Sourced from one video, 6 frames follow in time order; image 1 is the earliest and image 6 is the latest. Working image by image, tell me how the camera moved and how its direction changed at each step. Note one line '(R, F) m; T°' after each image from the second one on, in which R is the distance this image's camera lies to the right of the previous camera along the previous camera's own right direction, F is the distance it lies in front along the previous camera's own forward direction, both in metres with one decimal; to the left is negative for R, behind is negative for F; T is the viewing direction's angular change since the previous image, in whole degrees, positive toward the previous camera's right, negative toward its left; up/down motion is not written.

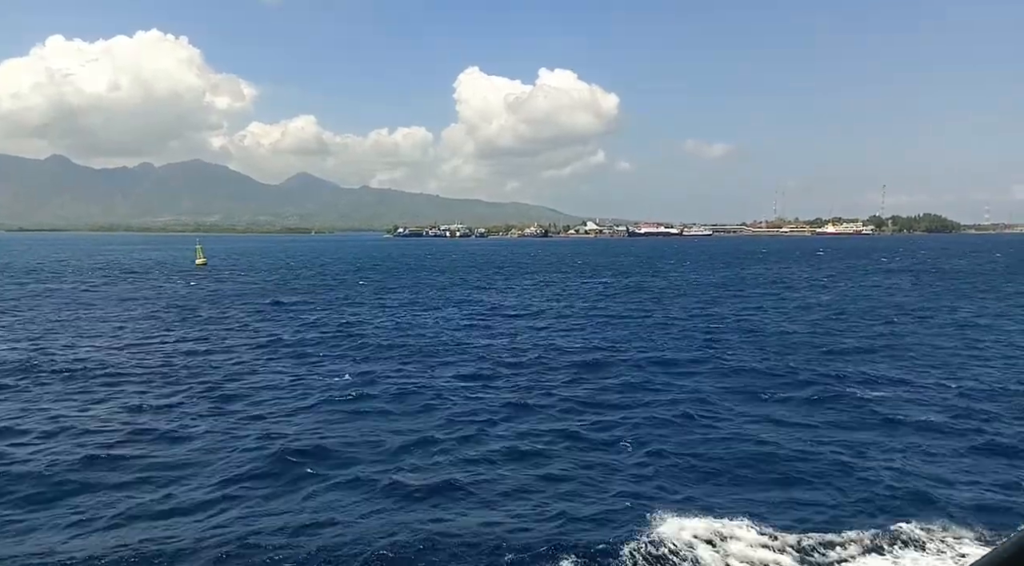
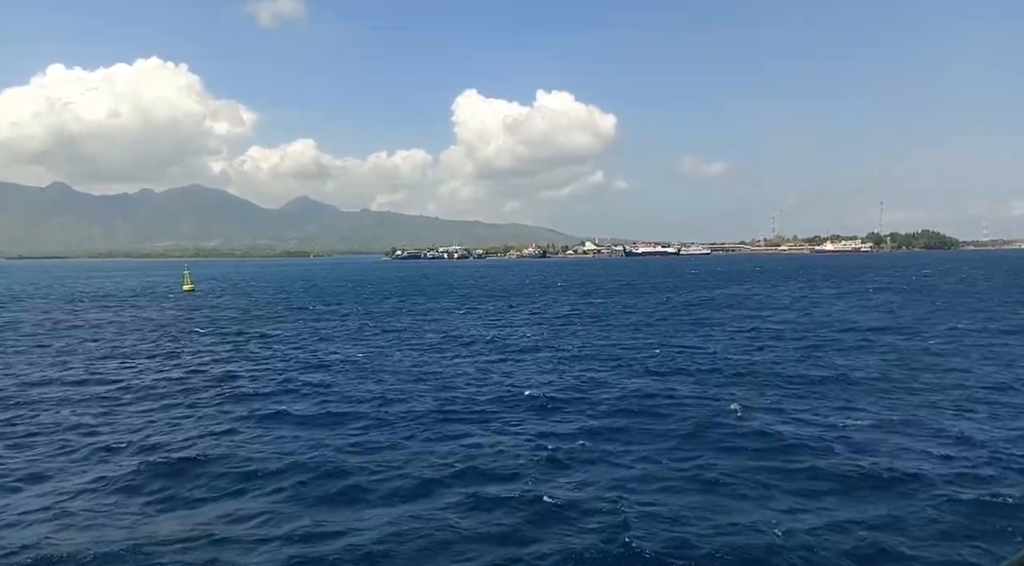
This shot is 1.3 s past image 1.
(+0.7, +0.9) m; 0°
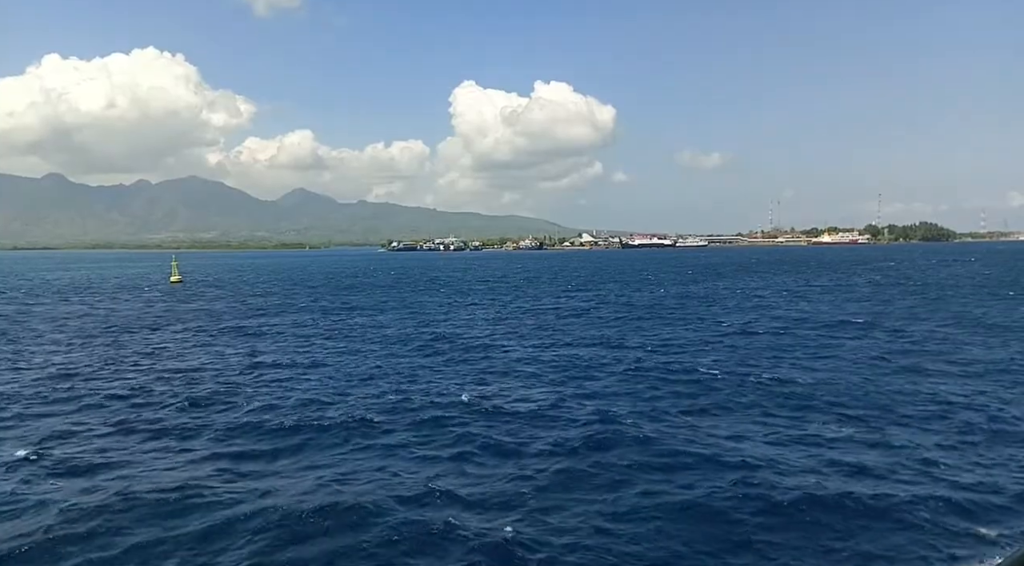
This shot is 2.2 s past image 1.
(+0.8, +1.1) m; 0°
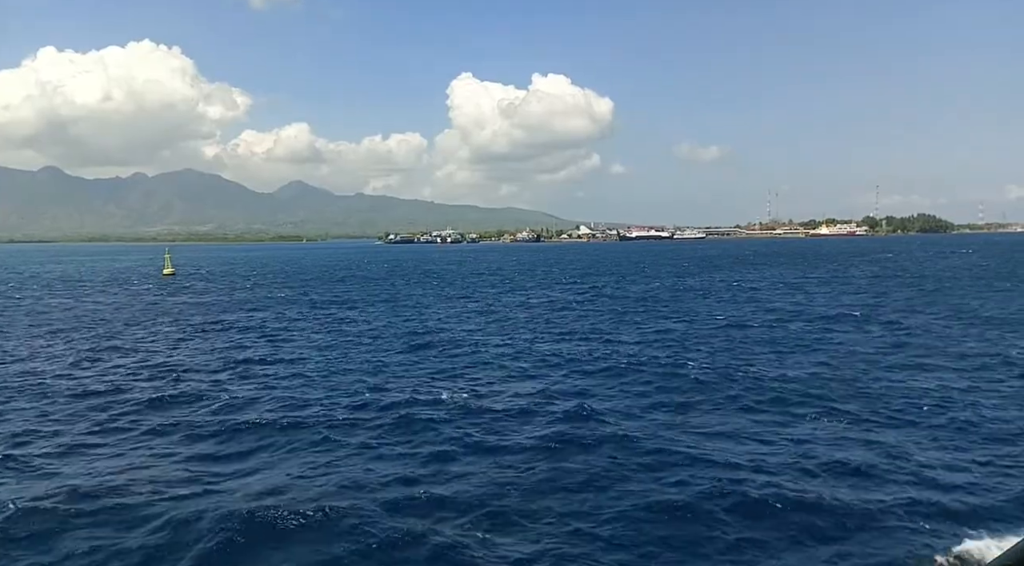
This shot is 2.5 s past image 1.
(-2.1, -2.5) m; 0°
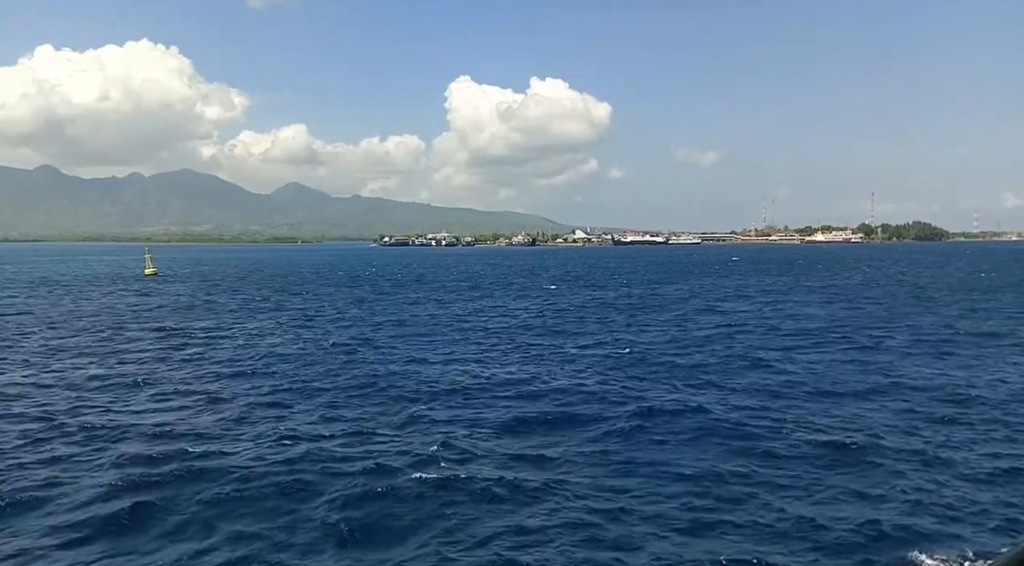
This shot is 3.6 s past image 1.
(+1.1, +1.5) m; 0°
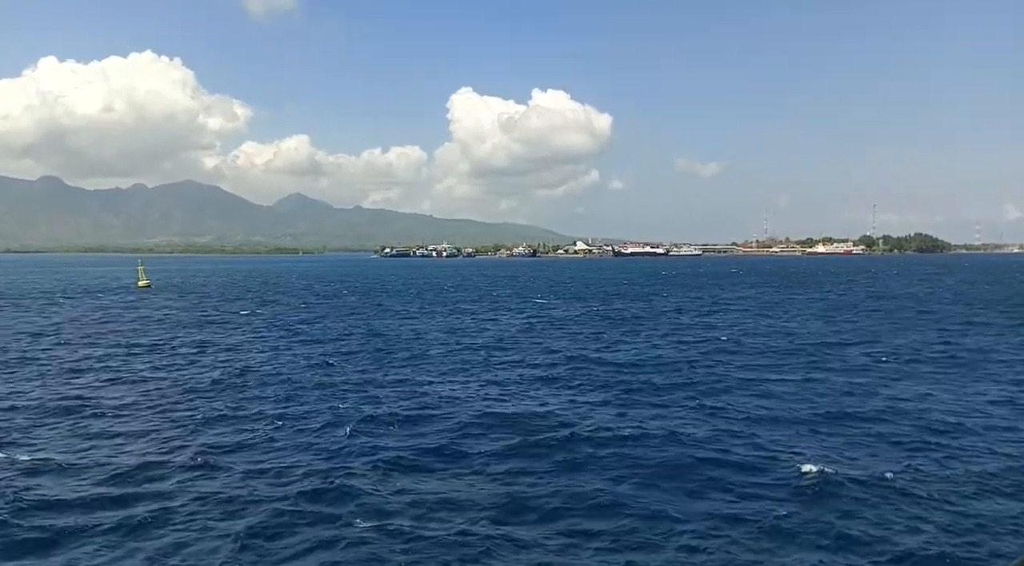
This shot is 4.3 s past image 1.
(+0.6, +0.6) m; 0°
